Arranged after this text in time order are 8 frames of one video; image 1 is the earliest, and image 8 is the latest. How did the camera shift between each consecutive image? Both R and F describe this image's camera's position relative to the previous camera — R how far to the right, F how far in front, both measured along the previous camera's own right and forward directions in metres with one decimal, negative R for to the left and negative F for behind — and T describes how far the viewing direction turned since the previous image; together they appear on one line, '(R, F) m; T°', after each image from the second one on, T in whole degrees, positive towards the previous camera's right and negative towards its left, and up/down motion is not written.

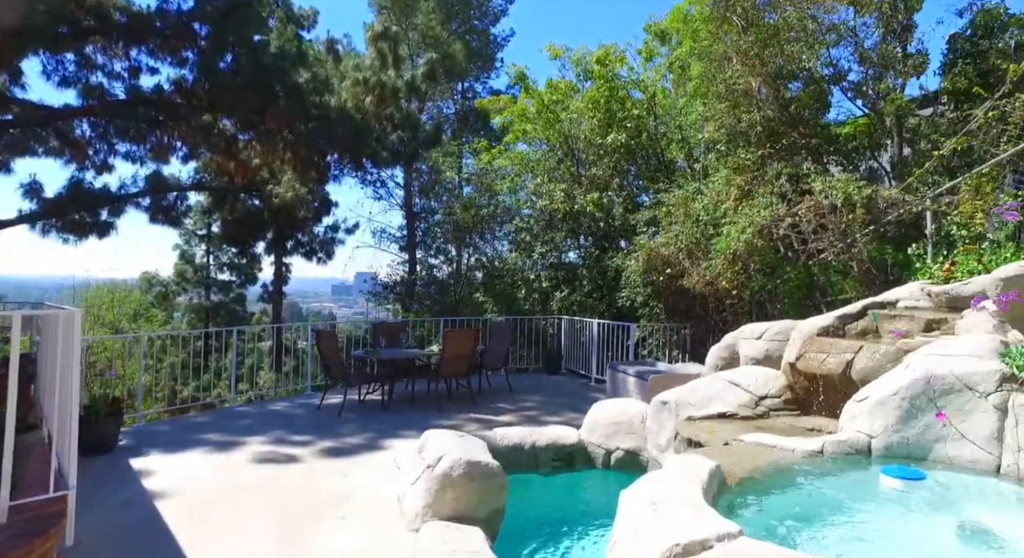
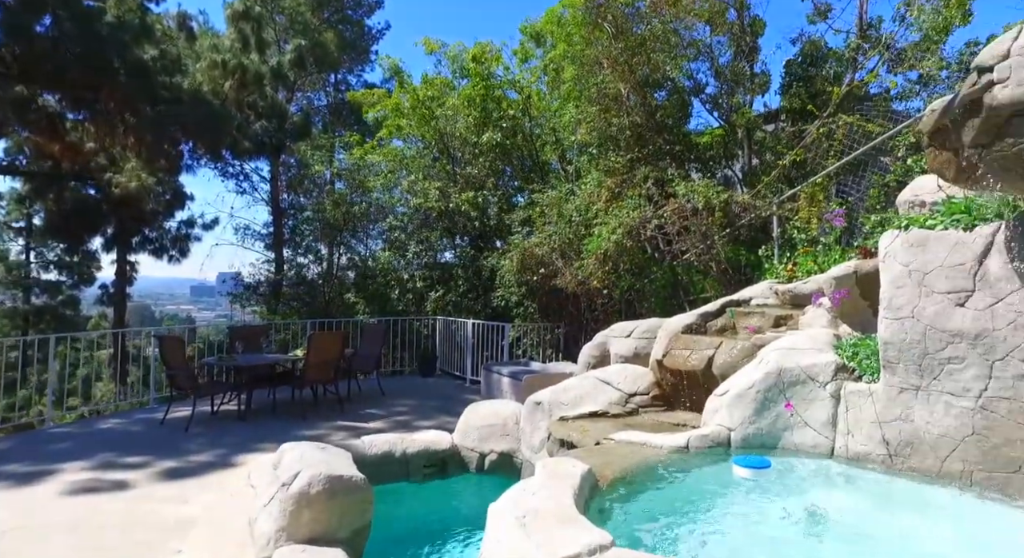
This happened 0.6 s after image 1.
(+0.1, +0.2) m; +11°
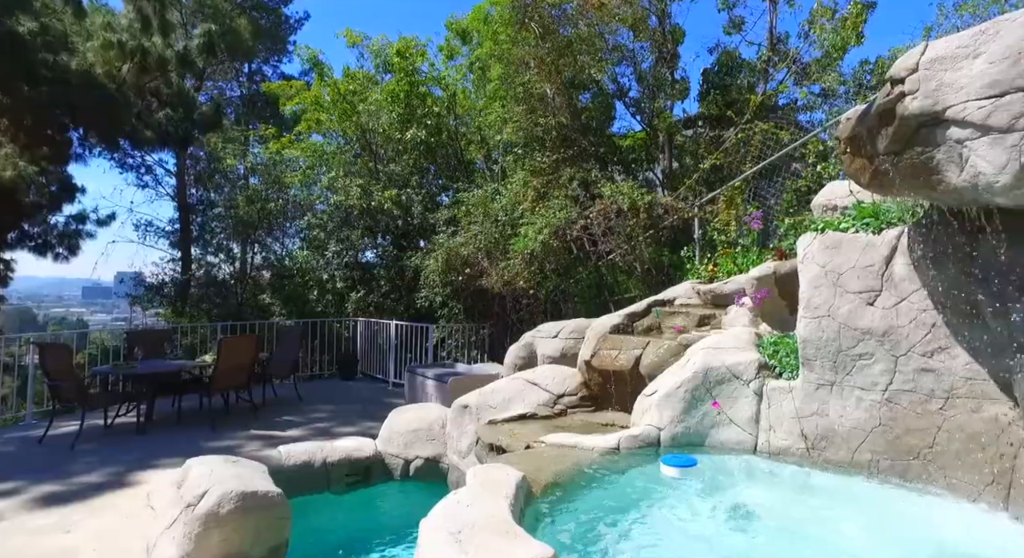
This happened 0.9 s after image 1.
(0.0, +0.1) m; +7°
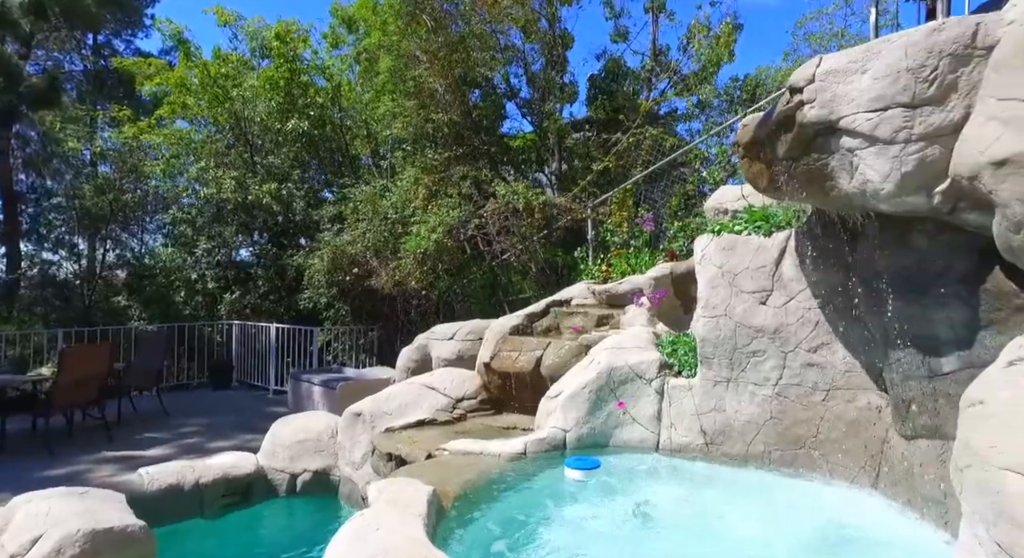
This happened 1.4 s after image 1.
(-0.1, +0.2) m; +11°
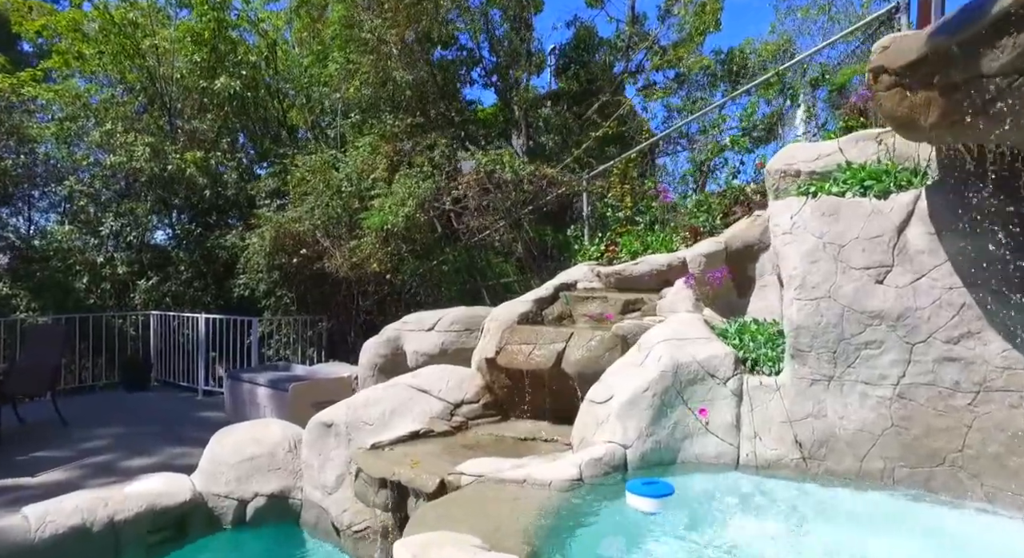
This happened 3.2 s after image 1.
(-0.6, +1.1) m; +7°
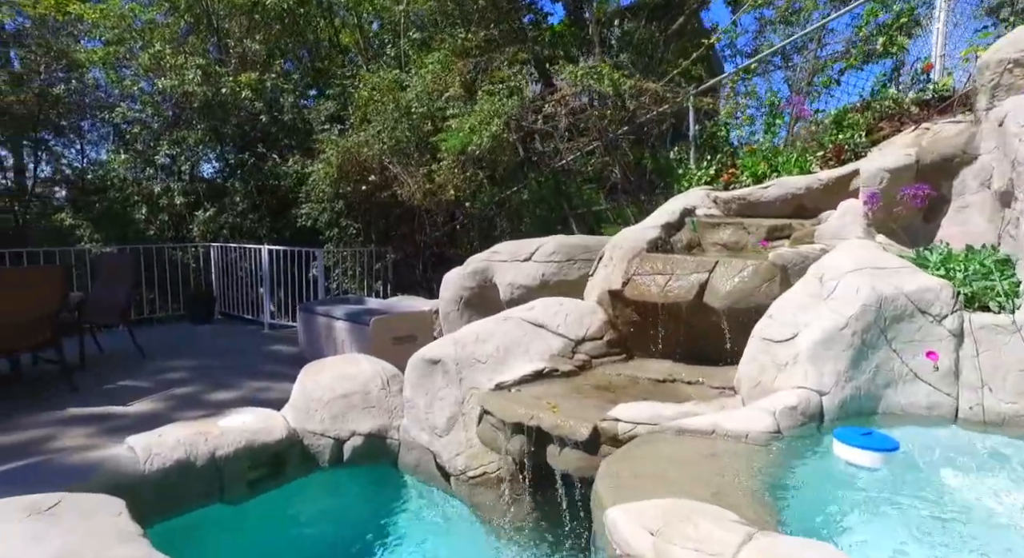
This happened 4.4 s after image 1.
(-0.7, +0.5) m; -3°
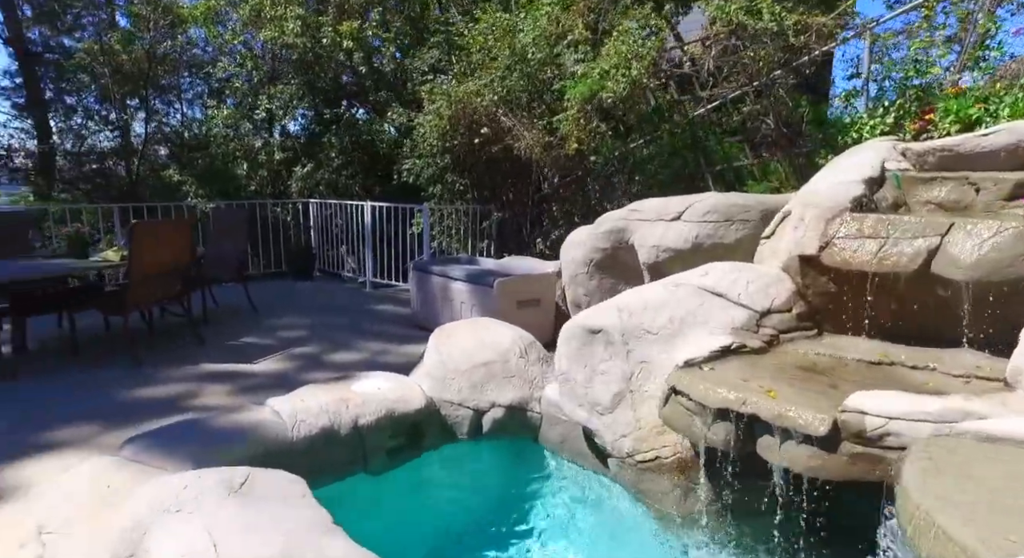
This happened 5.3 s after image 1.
(-0.7, +0.4) m; -6°
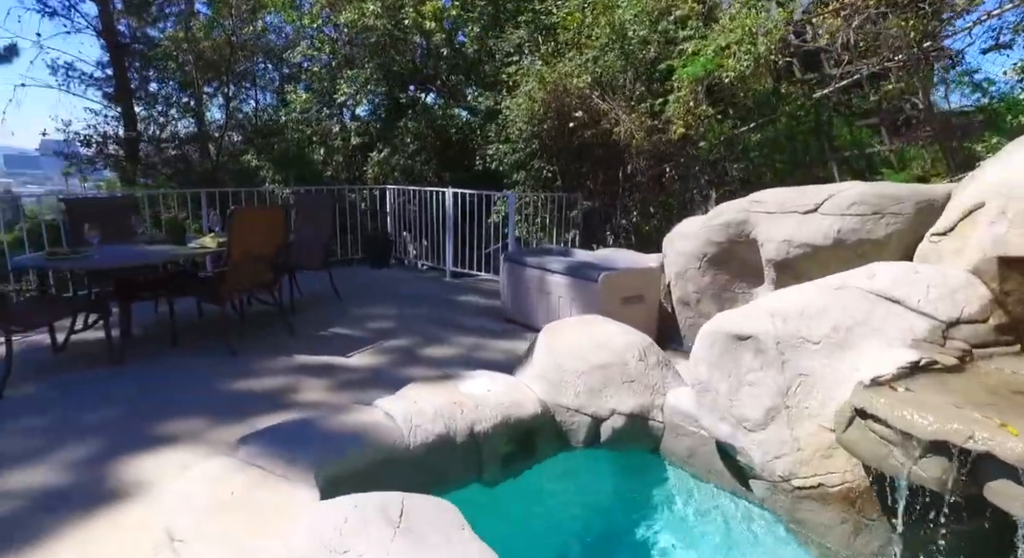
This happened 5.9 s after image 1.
(-0.5, +0.4) m; -5°
